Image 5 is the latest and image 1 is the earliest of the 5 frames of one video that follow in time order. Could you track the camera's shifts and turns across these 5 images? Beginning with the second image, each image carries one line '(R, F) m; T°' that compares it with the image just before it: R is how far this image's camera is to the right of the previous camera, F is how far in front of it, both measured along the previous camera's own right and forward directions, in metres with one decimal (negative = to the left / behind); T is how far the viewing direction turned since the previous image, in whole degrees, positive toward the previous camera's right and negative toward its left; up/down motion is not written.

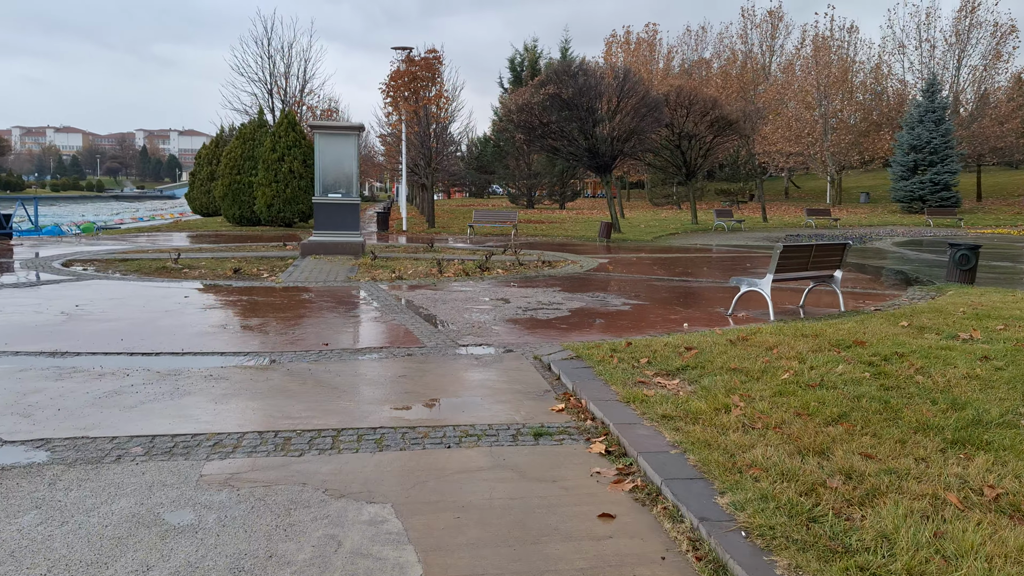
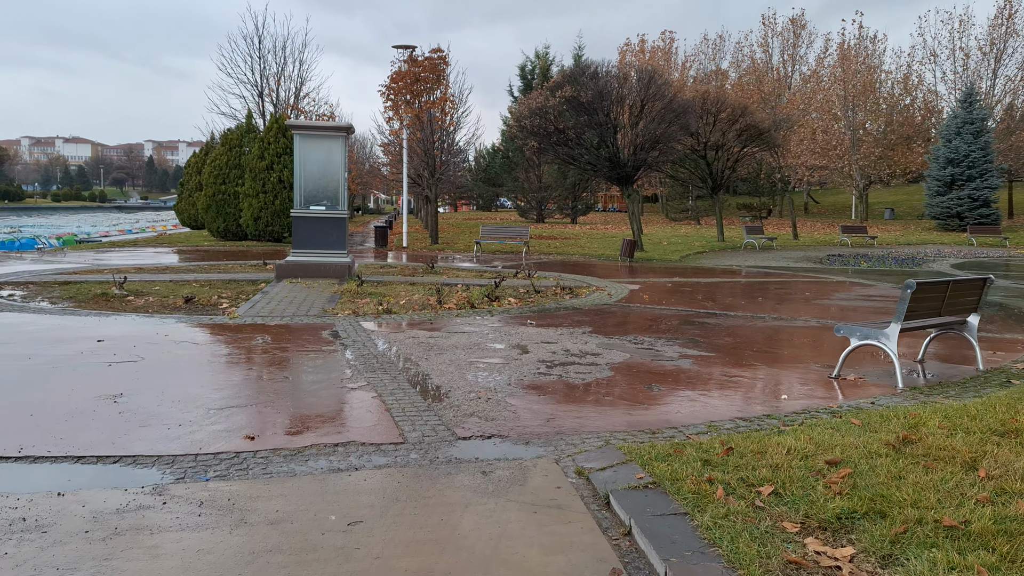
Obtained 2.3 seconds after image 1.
(-0.1, +2.4) m; -1°
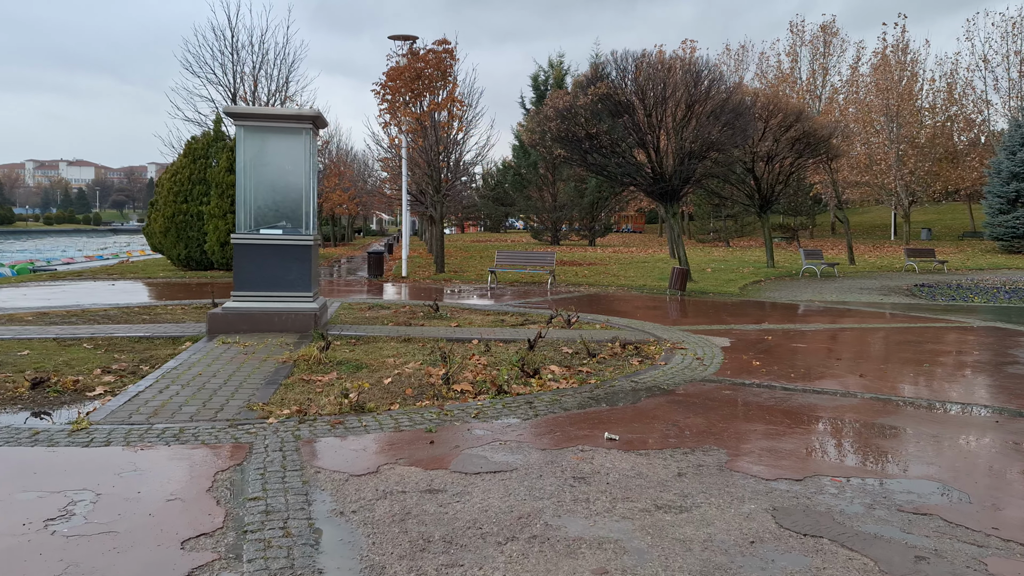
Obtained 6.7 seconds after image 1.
(-0.4, +3.9) m; 0°
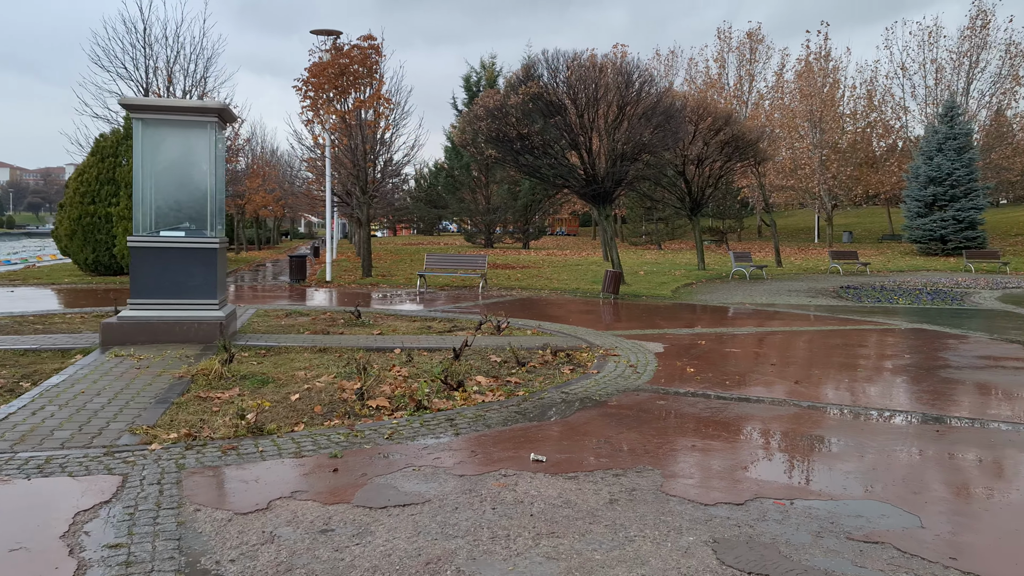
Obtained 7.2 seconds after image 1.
(+0.1, +0.5) m; +5°
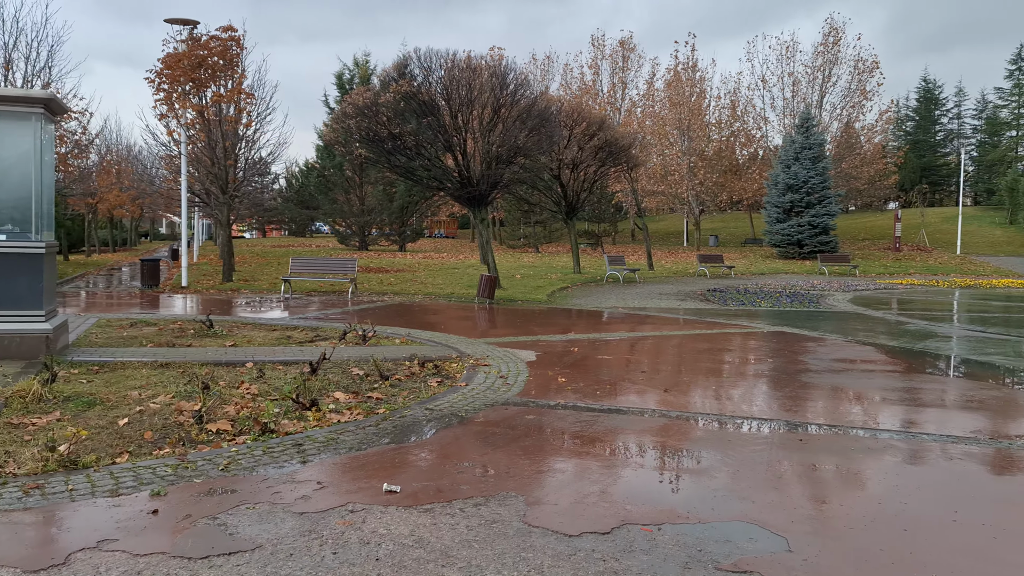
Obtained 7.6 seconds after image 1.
(+0.2, +0.4) m; +9°
